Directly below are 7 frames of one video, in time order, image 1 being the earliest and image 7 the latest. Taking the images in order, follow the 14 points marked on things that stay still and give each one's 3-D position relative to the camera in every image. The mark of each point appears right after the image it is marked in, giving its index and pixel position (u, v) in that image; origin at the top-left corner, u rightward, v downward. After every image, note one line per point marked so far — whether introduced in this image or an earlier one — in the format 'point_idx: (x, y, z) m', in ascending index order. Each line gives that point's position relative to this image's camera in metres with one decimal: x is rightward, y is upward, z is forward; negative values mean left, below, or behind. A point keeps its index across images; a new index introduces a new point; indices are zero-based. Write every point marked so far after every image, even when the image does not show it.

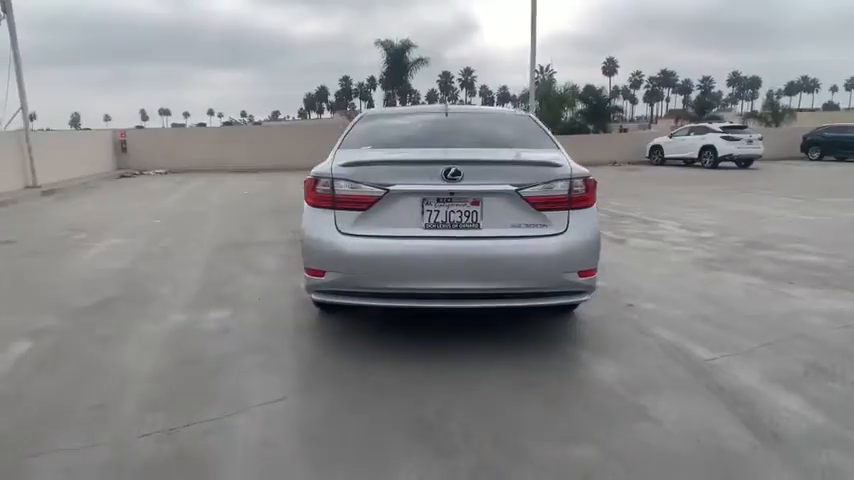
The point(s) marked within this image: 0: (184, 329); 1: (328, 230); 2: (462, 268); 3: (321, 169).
0: (-2.0, -0.8, +4.9) m
1: (-0.7, +0.1, +3.9) m
2: (+0.2, -0.2, +3.8) m
3: (-0.7, +0.5, +4.1) m
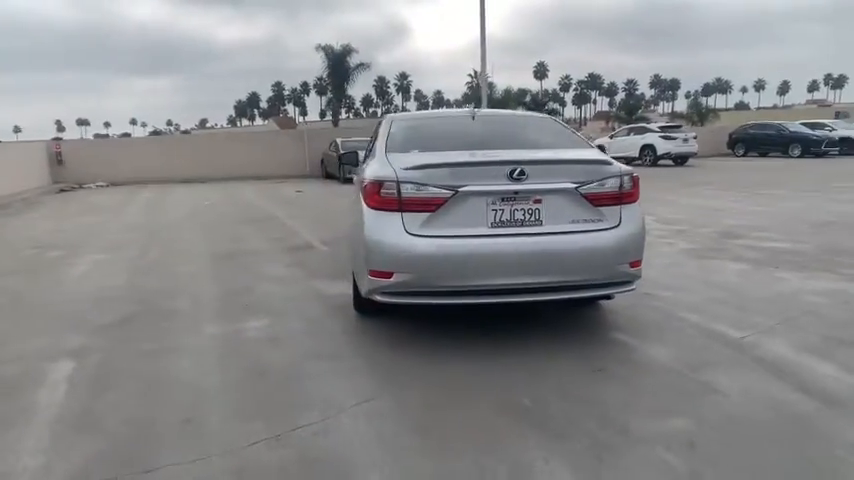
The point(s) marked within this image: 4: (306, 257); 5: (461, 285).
0: (-1.6, -0.8, +4.8) m
1: (-0.2, +0.1, +4.1) m
2: (+0.7, -0.2, +4.0) m
3: (-0.3, +0.5, +4.2) m
4: (-1.7, -0.3, +8.1) m
5: (+0.2, -0.3, +4.0) m
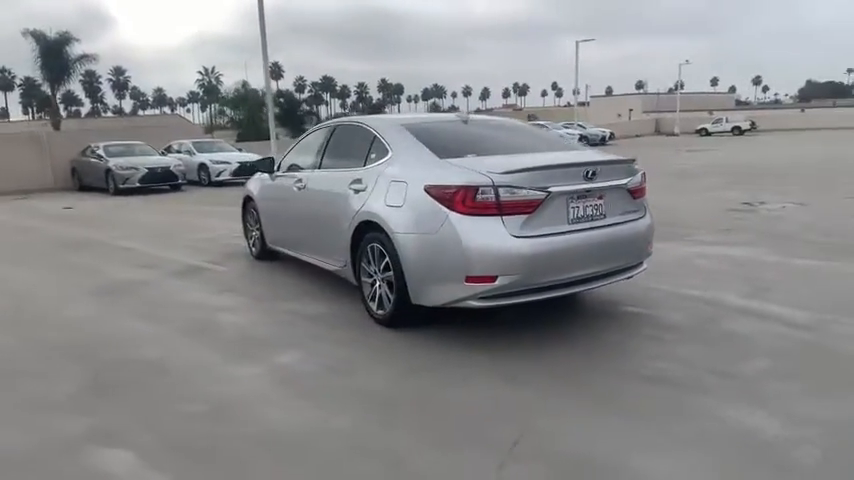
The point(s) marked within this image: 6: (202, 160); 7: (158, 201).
0: (-1.0, -1.0, +4.3) m
1: (+0.5, 0.0, +4.1) m
2: (+1.3, -0.1, +4.5) m
3: (+0.3, +0.4, +4.2) m
4: (-2.6, -0.5, +7.2) m
5: (+0.9, -0.3, +4.3) m
6: (-7.6, +2.7, +19.8) m
7: (-7.5, +1.1, +16.4) m
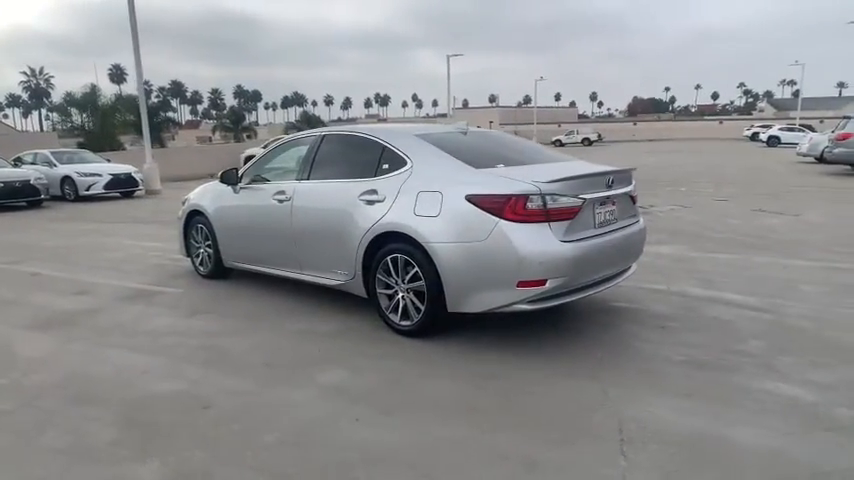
0: (-0.6, -1.1, +4.1) m
1: (+0.9, 0.0, +4.4) m
2: (+1.6, -0.1, +5.0) m
3: (+0.7, +0.4, +4.4) m
4: (-2.8, -0.7, +6.6) m
5: (+1.3, -0.3, +4.7) m
6: (-10.8, +2.0, +17.6) m
7: (-9.9, +0.5, +14.3) m
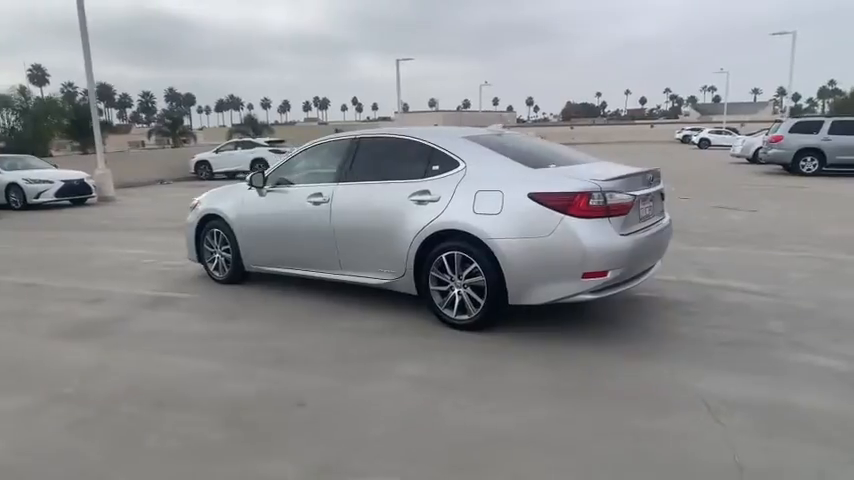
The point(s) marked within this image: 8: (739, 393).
0: (+0.1, -1.1, +4.3) m
1: (+1.4, 0.0, +4.7) m
2: (+2.1, -0.1, +5.4) m
3: (+1.2, +0.4, +4.8) m
4: (-2.5, -0.8, +6.5) m
5: (+1.8, -0.3, +5.1) m
6: (-11.7, +1.7, +16.6) m
7: (-10.3, +0.2, +13.4) m
8: (+2.2, -1.1, +4.1) m
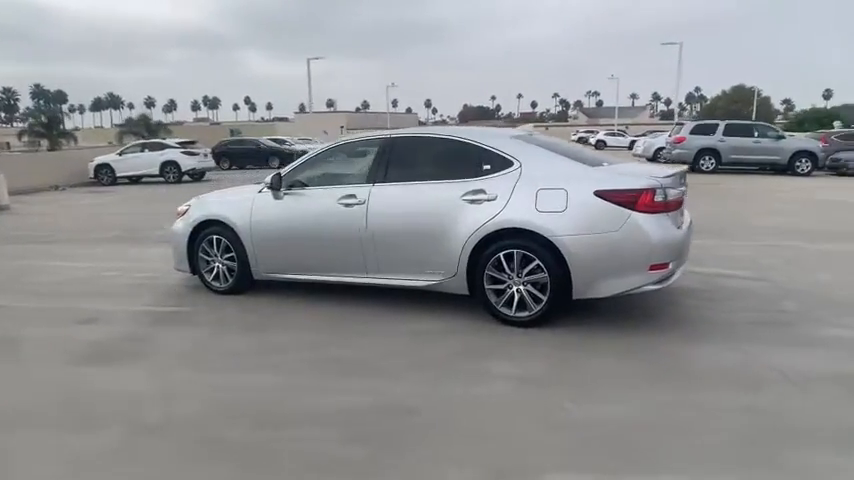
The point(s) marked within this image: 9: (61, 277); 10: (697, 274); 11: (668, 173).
0: (+0.8, -1.1, +4.4) m
1: (+2.1, +0.1, +5.0) m
2: (+2.6, 0.0, +5.8) m
3: (+1.8, +0.5, +5.0) m
4: (-2.1, -0.9, +6.0) m
5: (+2.4, -0.2, +5.4) m
6: (-13.1, +1.3, +14.2) m
7: (-11.1, -0.1, +11.4) m
8: (+2.9, -1.0, +4.5) m
9: (-5.0, -0.5, +8.1) m
10: (+3.3, -0.4, +7.2) m
11: (+2.1, +0.6, +5.3) m
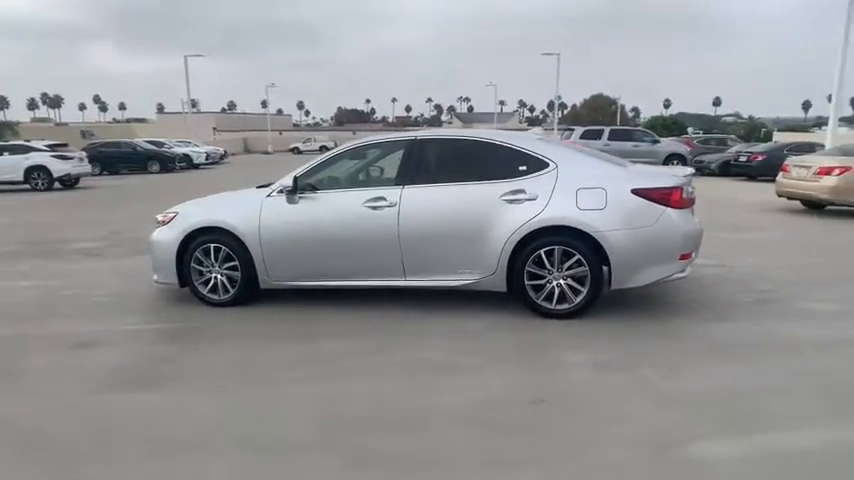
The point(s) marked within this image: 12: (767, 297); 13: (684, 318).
0: (+1.5, -1.0, +4.7) m
1: (+2.5, +0.2, +5.6) m
2: (+2.9, +0.1, +6.5) m
3: (+2.3, +0.5, +5.5) m
4: (-1.7, -0.9, +5.6) m
5: (+2.7, -0.1, +6.1) m
6: (-14.4, +0.7, +11.2) m
7: (-11.7, -0.5, +8.8) m
8: (+3.5, -0.9, +5.3) m
9: (-5.1, -0.7, +7.0) m
10: (+3.3, -0.3, +8.0) m
11: (+2.5, +0.7, +5.8) m
12: (+3.7, -0.7, +6.4) m
13: (+2.6, -0.8, +5.9) m
